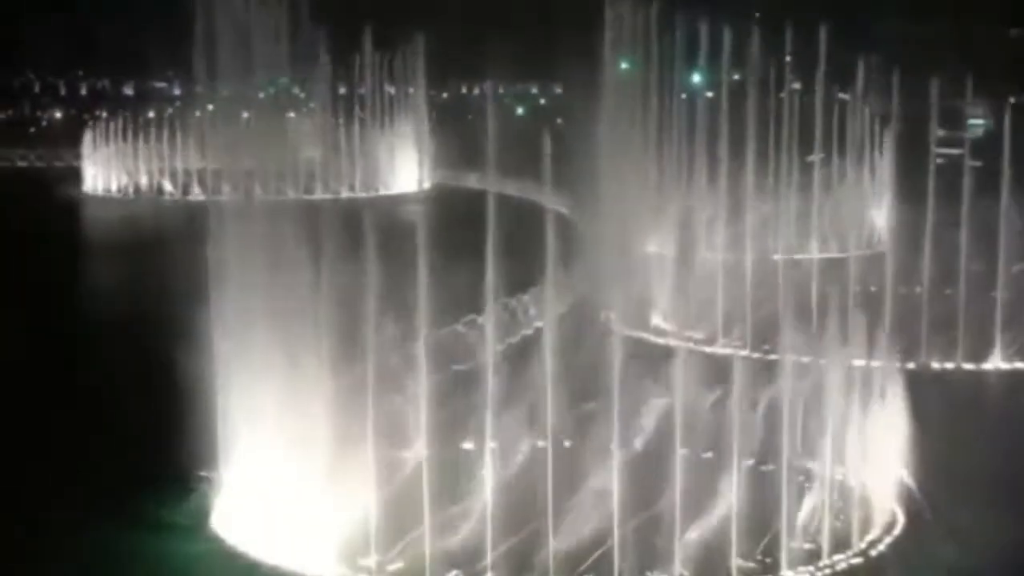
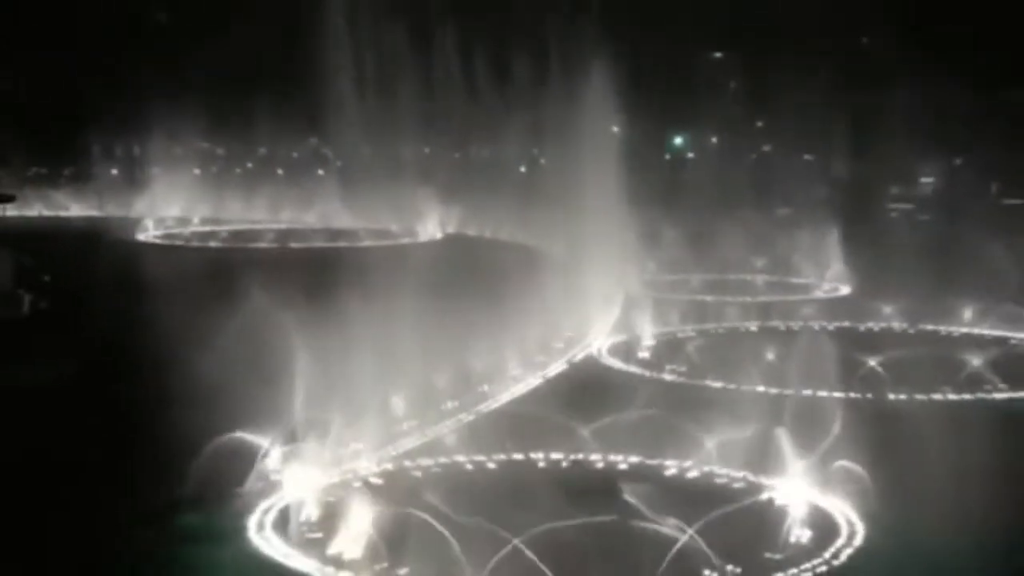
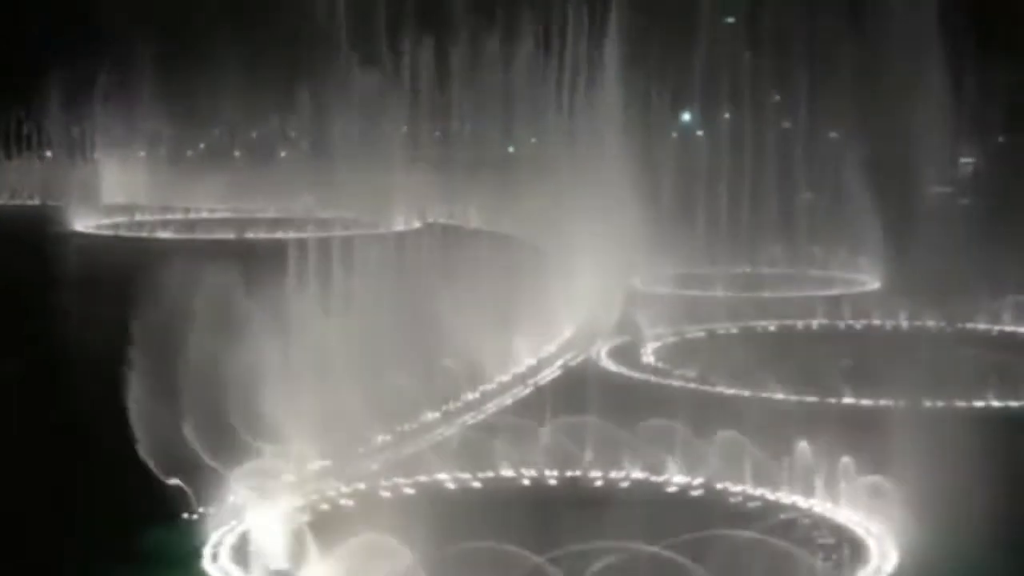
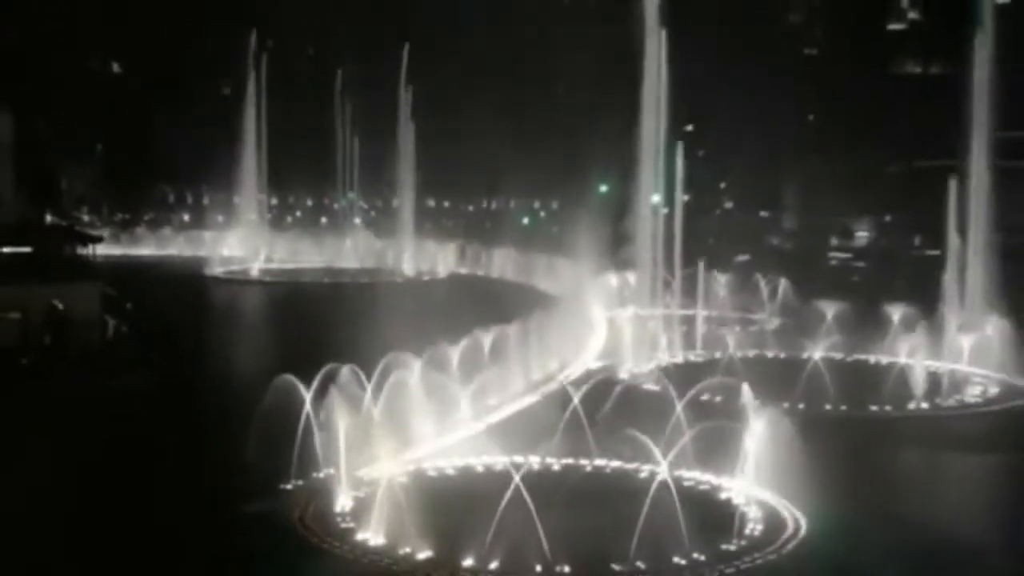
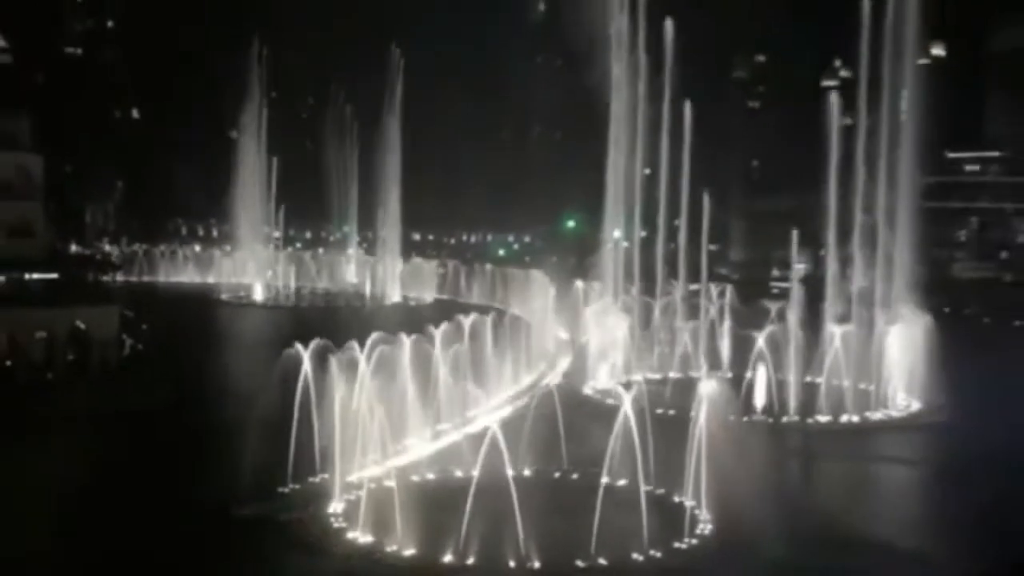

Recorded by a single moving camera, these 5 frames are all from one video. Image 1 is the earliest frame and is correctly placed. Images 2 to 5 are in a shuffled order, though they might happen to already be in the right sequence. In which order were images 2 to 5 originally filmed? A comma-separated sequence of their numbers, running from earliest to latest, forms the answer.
3, 2, 4, 5
